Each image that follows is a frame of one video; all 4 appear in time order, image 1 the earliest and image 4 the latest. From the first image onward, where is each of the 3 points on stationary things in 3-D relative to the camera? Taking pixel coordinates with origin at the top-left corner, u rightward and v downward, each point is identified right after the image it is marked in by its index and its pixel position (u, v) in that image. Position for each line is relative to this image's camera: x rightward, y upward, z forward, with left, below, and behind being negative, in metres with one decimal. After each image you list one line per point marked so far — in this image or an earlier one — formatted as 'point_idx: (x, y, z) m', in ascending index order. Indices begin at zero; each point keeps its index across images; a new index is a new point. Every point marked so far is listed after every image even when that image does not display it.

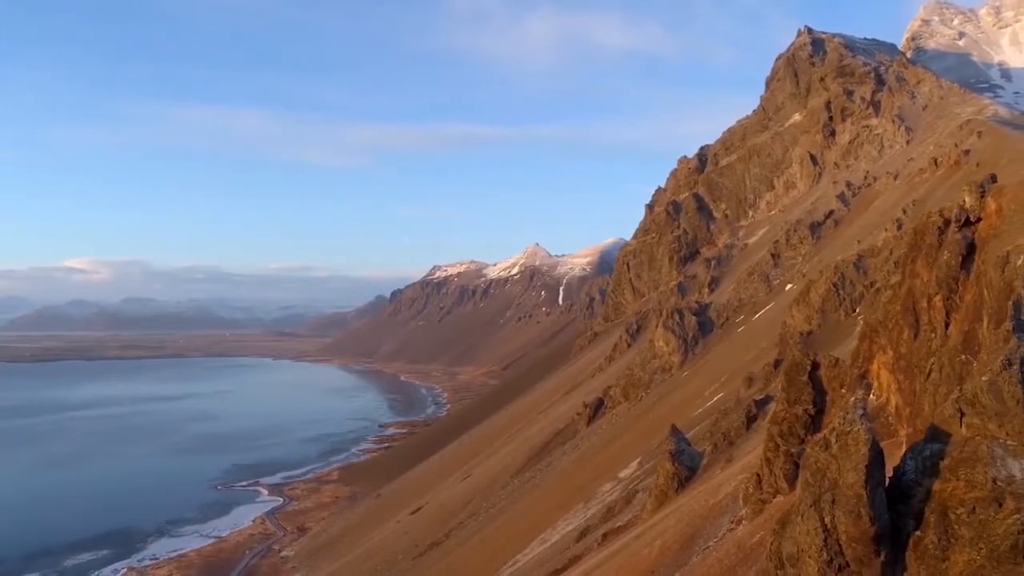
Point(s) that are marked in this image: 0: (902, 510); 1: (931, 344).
0: (+5.0, -2.8, +10.9) m
1: (+6.9, -0.9, +13.9) m
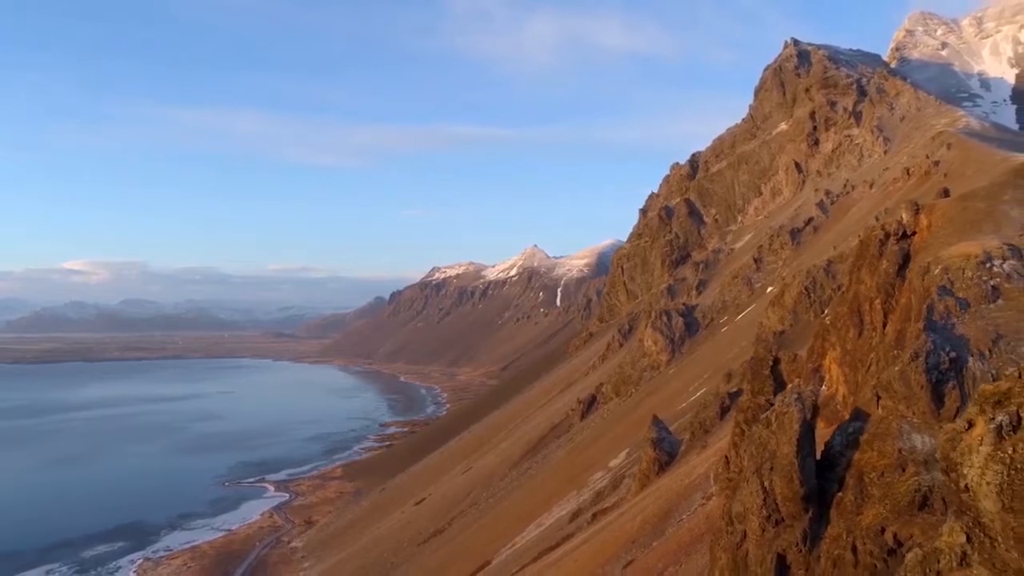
0: (+4.9, -2.9, +13.3) m
1: (+6.9, -1.0, +16.3) m
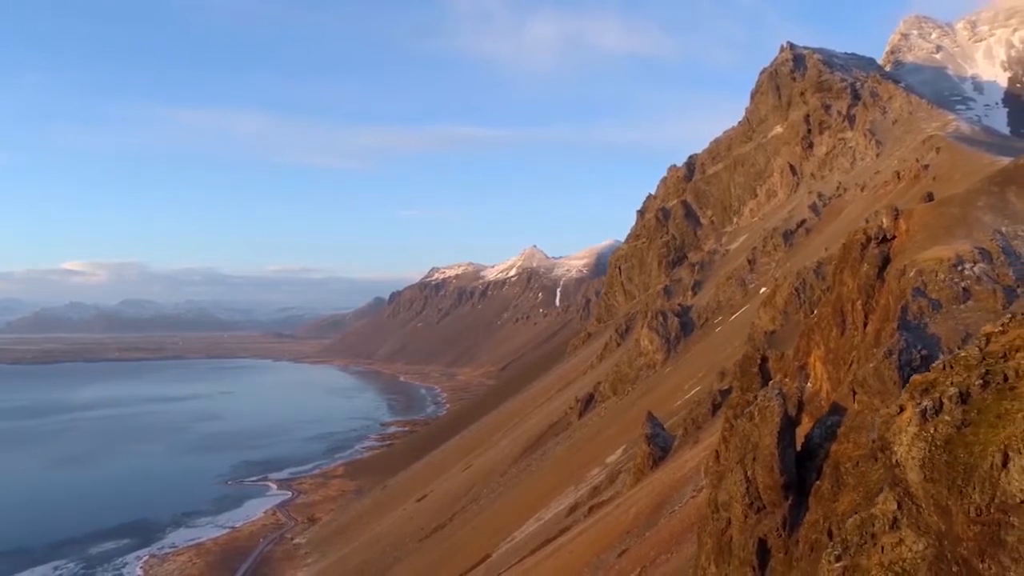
0: (+4.9, -3.0, +14.2) m
1: (+6.9, -1.1, +17.2) m
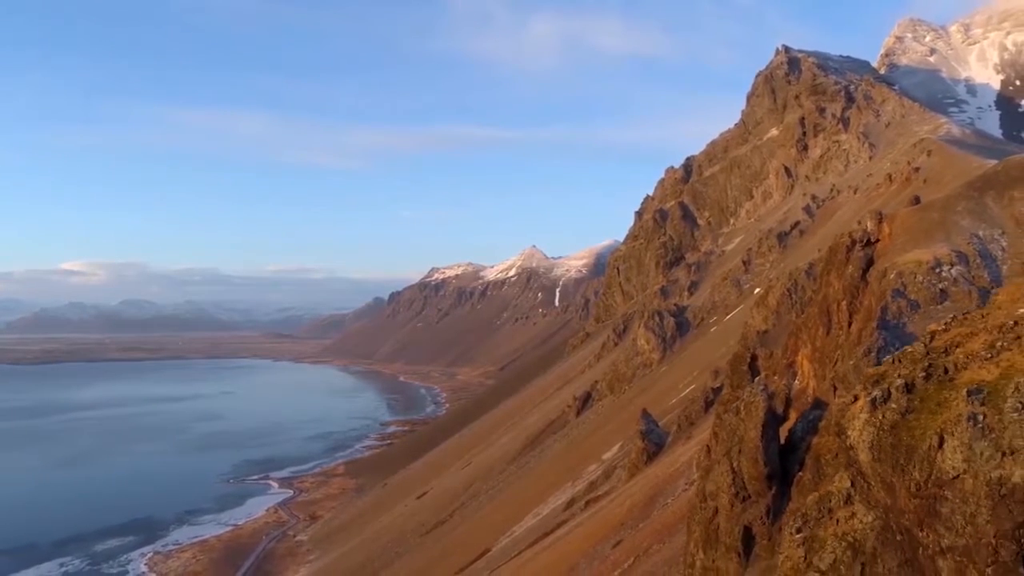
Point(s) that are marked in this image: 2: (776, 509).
0: (+4.9, -3.0, +15.0) m
1: (+6.9, -1.1, +18.0) m
2: (+4.4, -3.7, +14.3) m
